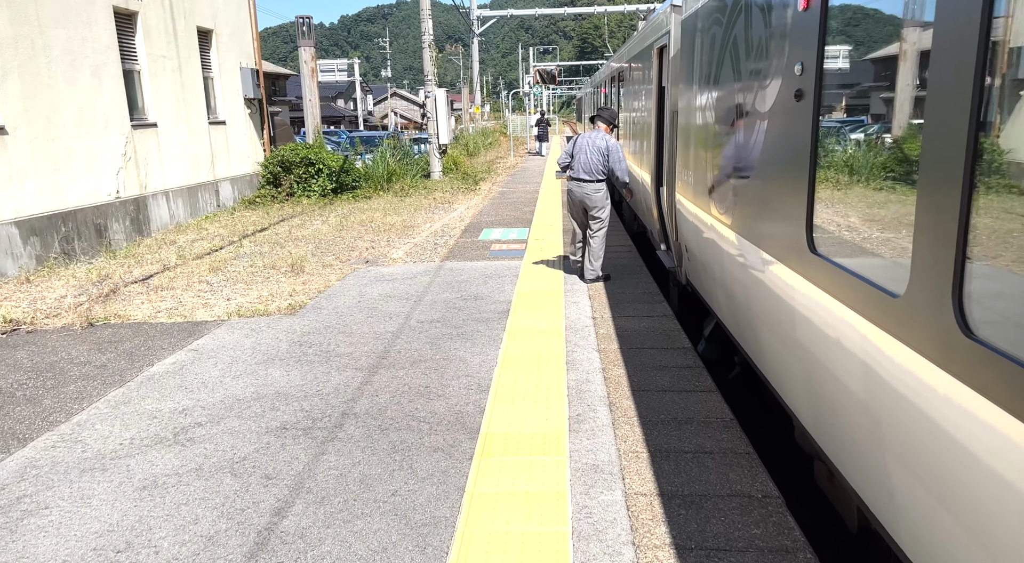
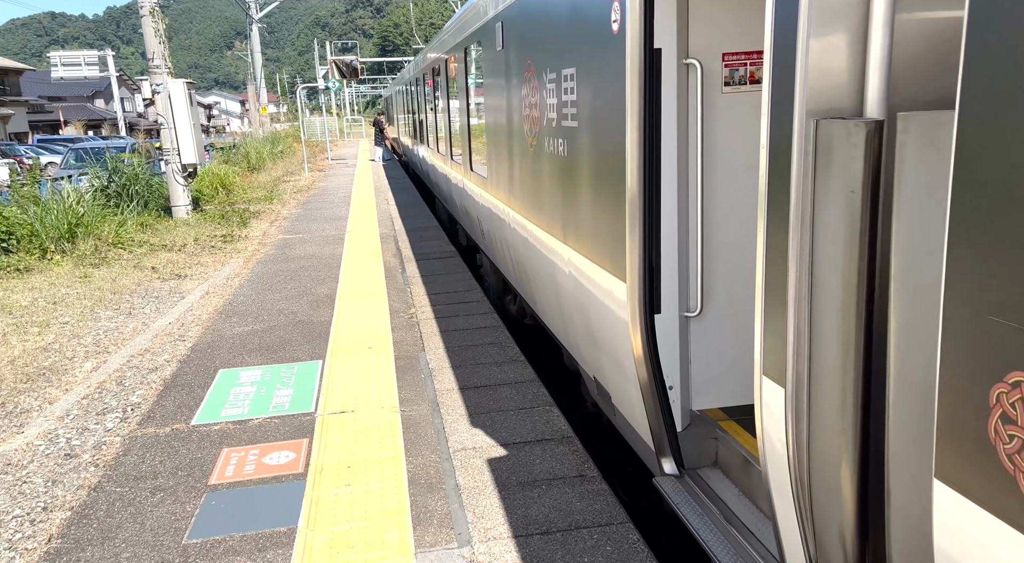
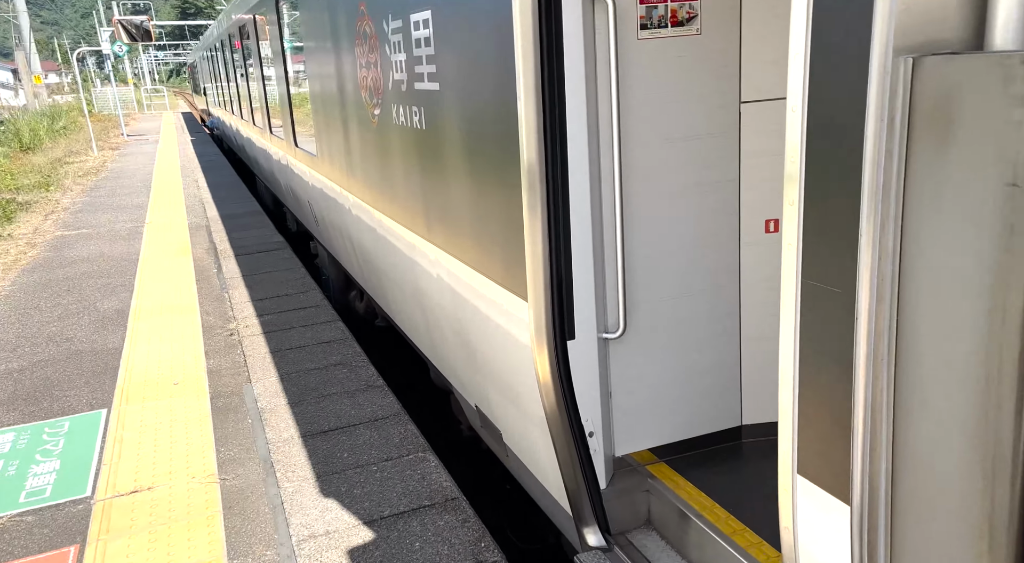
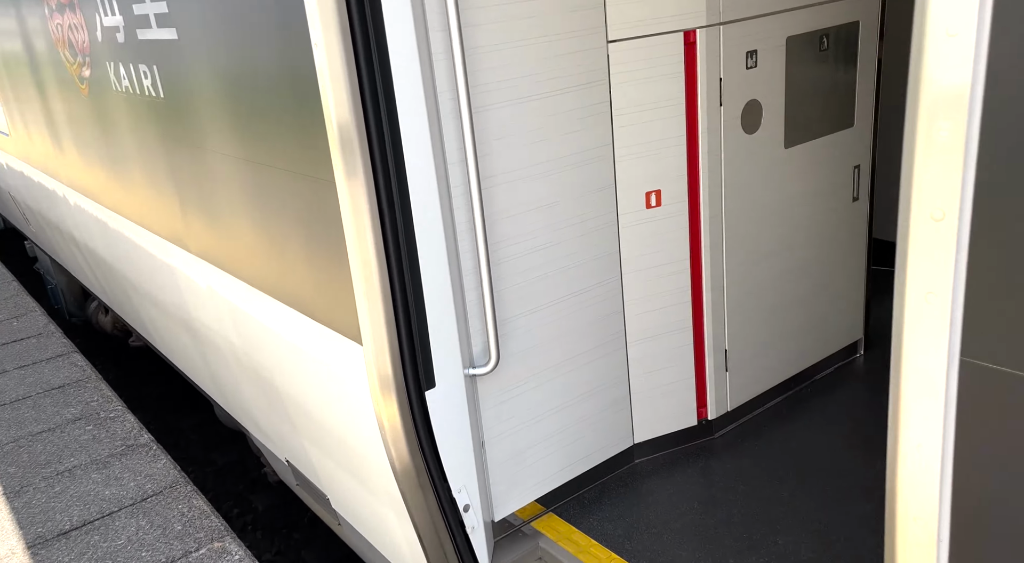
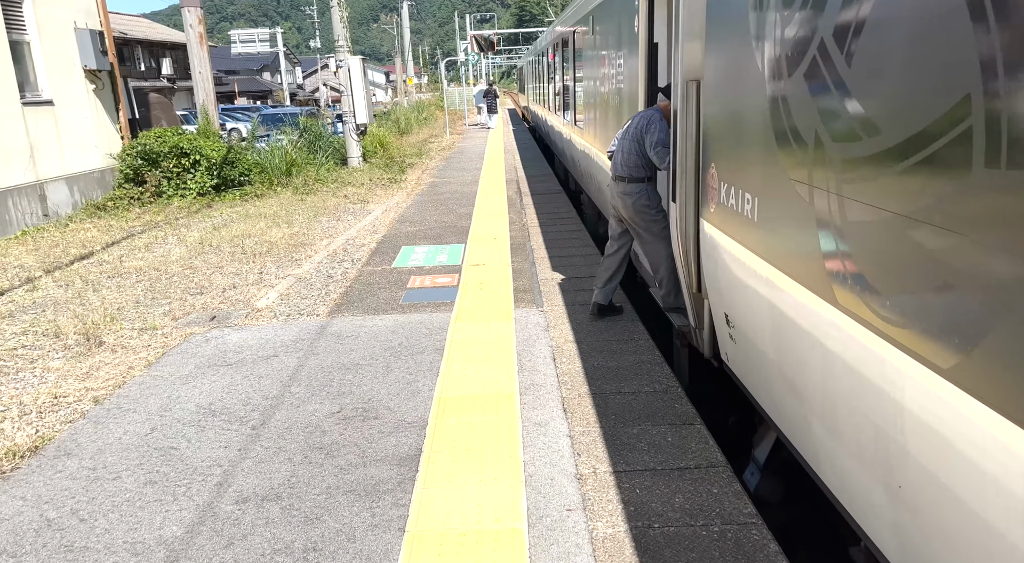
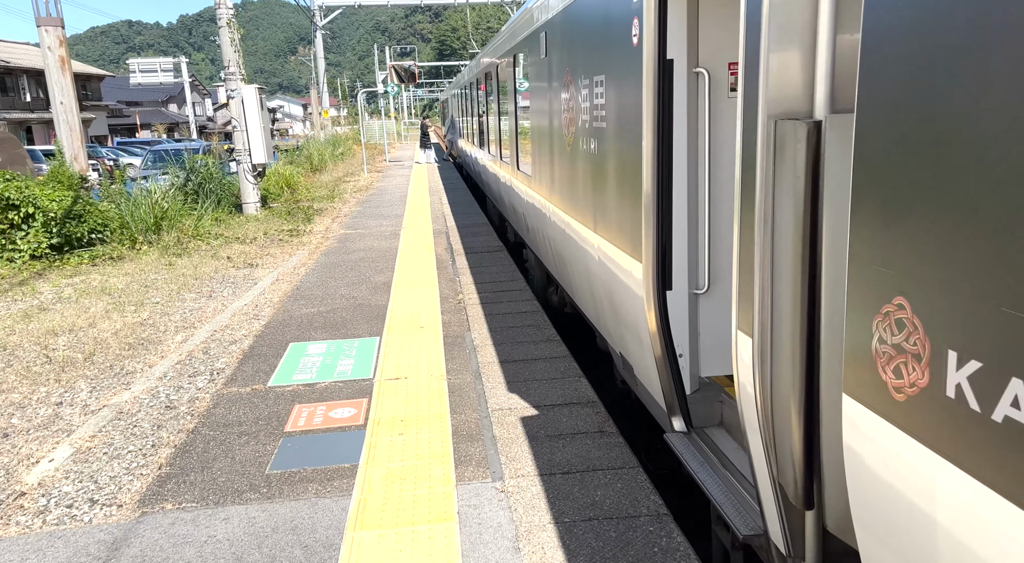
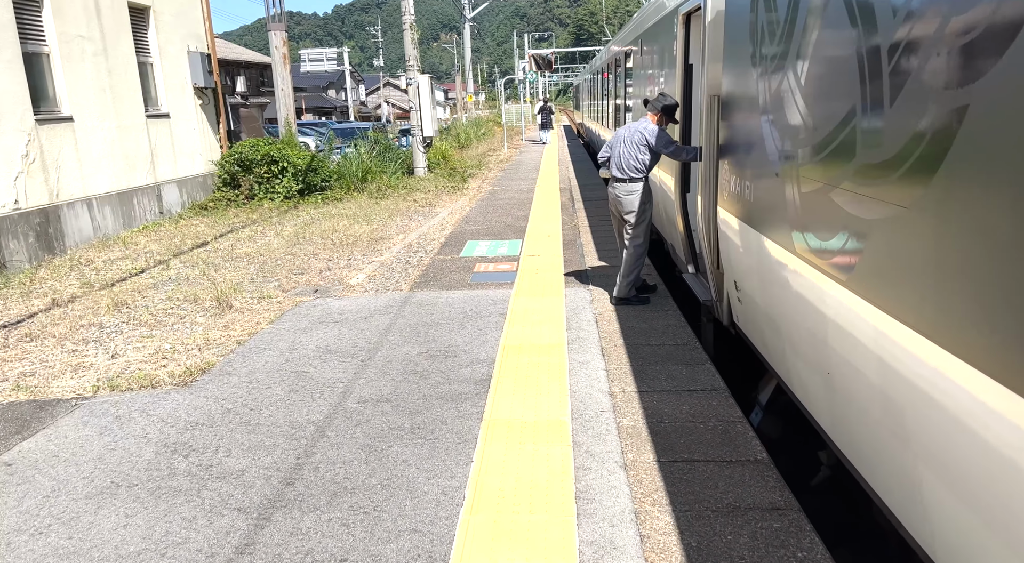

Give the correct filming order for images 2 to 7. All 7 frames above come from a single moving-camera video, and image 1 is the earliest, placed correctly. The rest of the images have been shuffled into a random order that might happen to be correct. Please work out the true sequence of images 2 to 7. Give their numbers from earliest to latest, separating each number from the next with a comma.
7, 5, 6, 2, 3, 4
